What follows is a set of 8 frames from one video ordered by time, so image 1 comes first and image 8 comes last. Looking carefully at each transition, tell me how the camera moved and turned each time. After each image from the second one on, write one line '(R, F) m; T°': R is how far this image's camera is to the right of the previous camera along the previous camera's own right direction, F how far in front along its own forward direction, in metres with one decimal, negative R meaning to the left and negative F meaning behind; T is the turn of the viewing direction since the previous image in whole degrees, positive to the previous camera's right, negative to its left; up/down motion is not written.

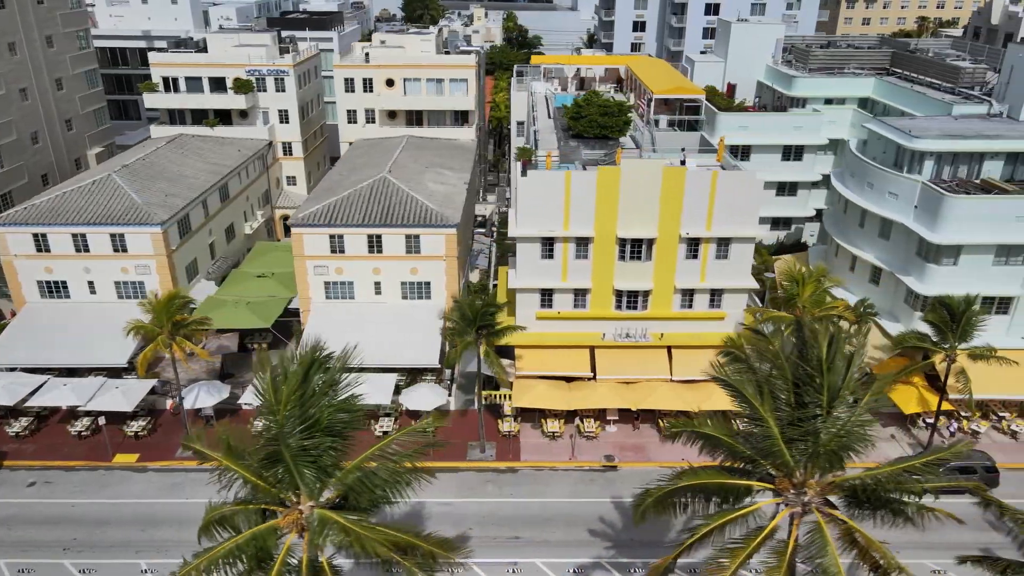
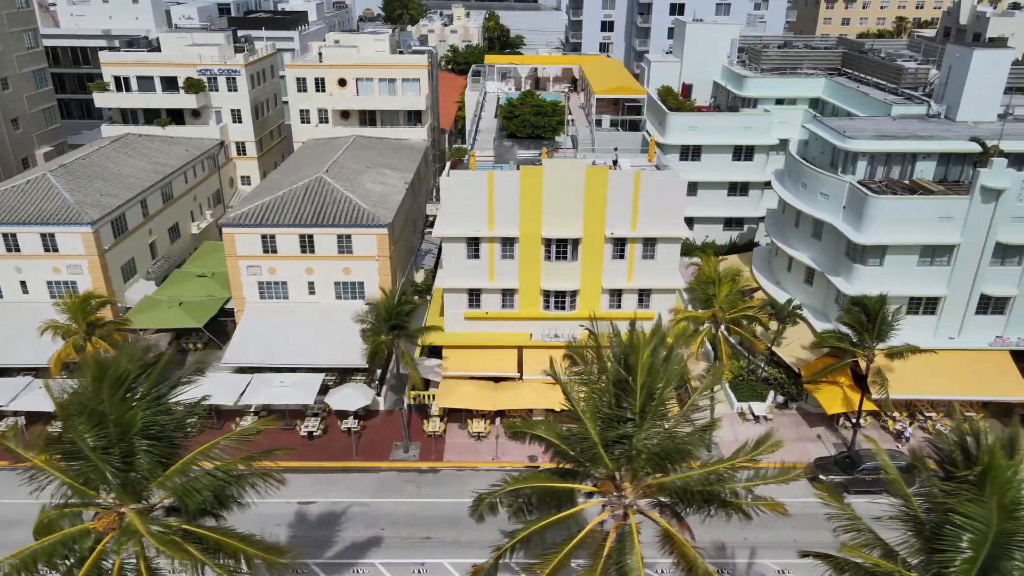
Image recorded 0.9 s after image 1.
(+3.9, 0.0) m; 0°
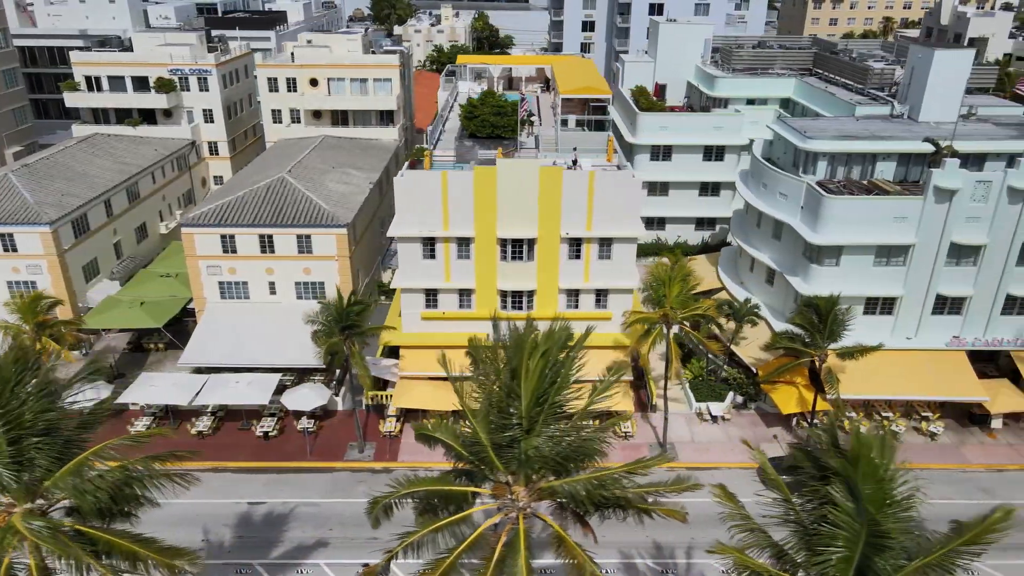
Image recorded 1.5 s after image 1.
(+2.3, 0.0) m; 0°
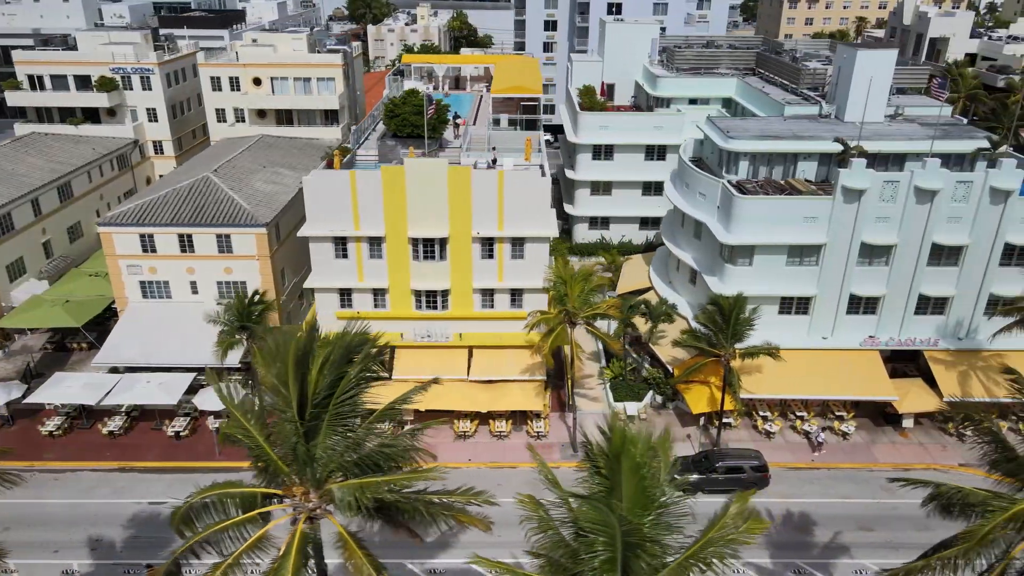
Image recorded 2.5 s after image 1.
(+4.6, 0.0) m; 0°
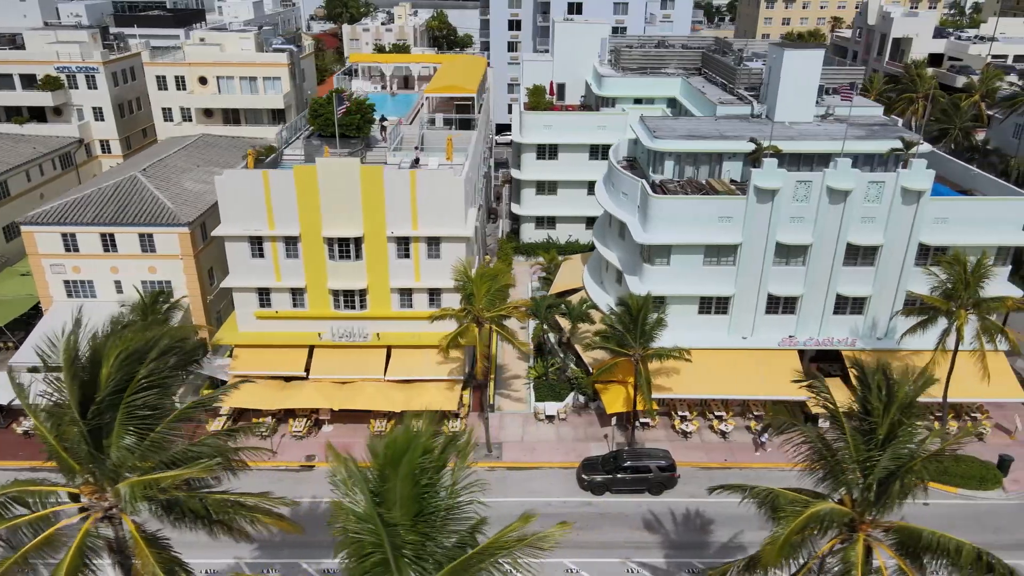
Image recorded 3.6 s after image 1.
(+4.5, 0.0) m; 0°
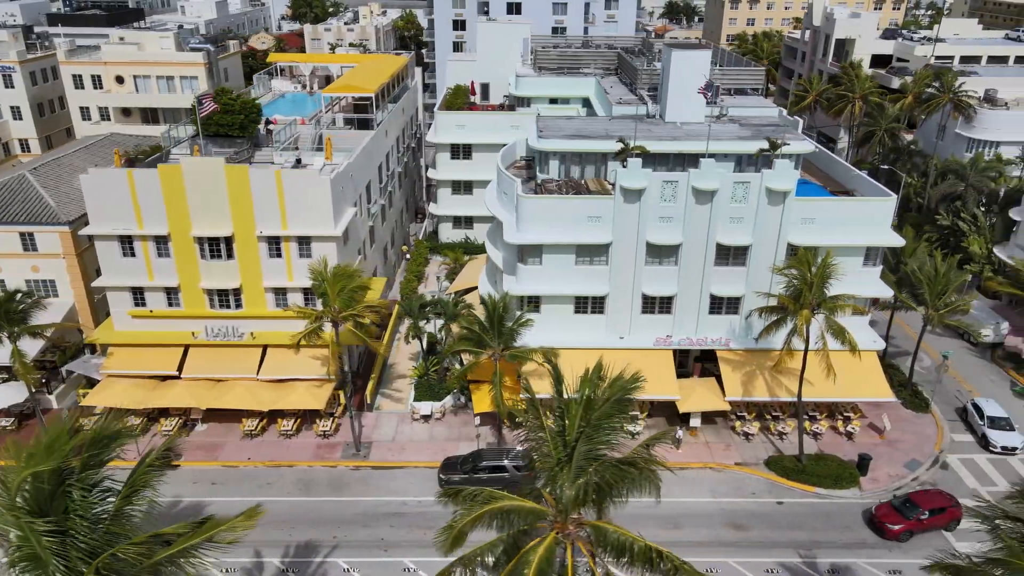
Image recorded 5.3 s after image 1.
(+6.8, -0.1) m; 0°
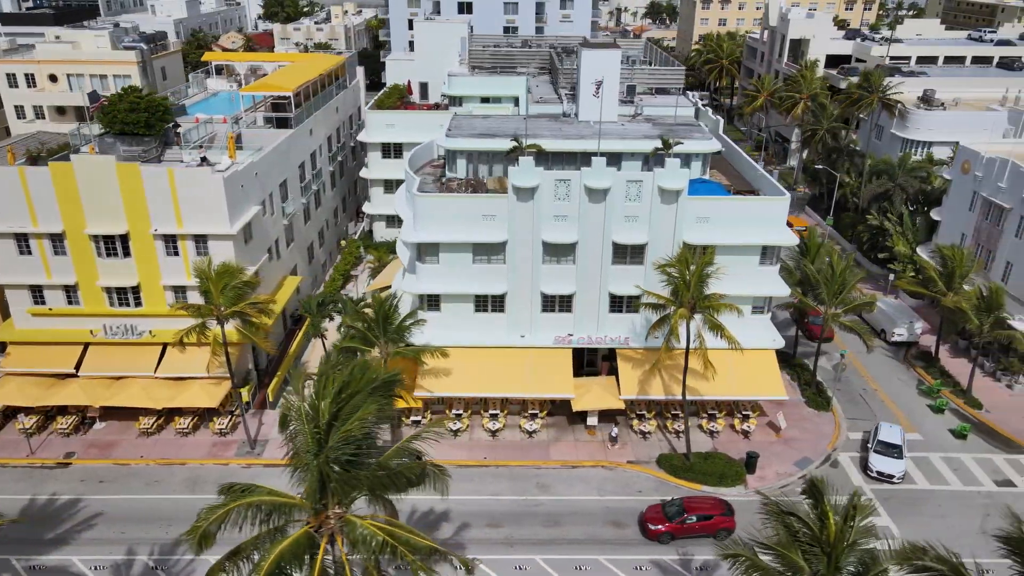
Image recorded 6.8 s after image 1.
(+5.5, -0.1) m; 0°
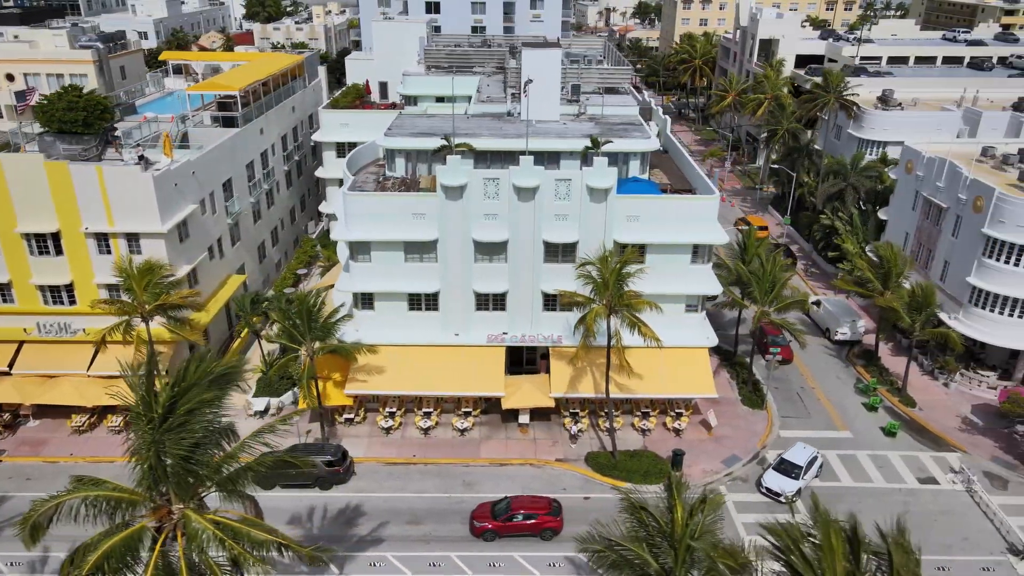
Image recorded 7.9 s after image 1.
(+3.7, -0.1) m; 0°
